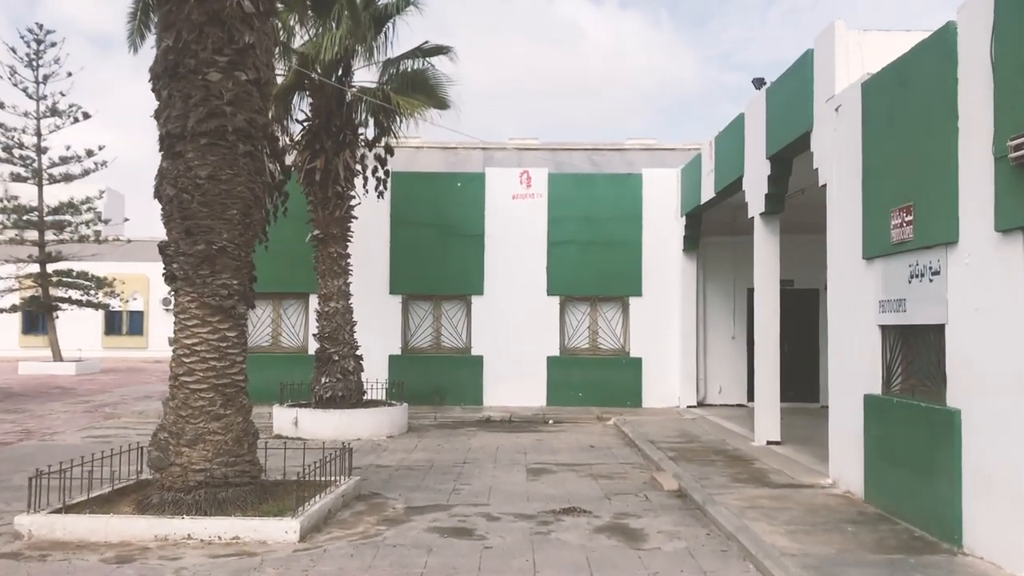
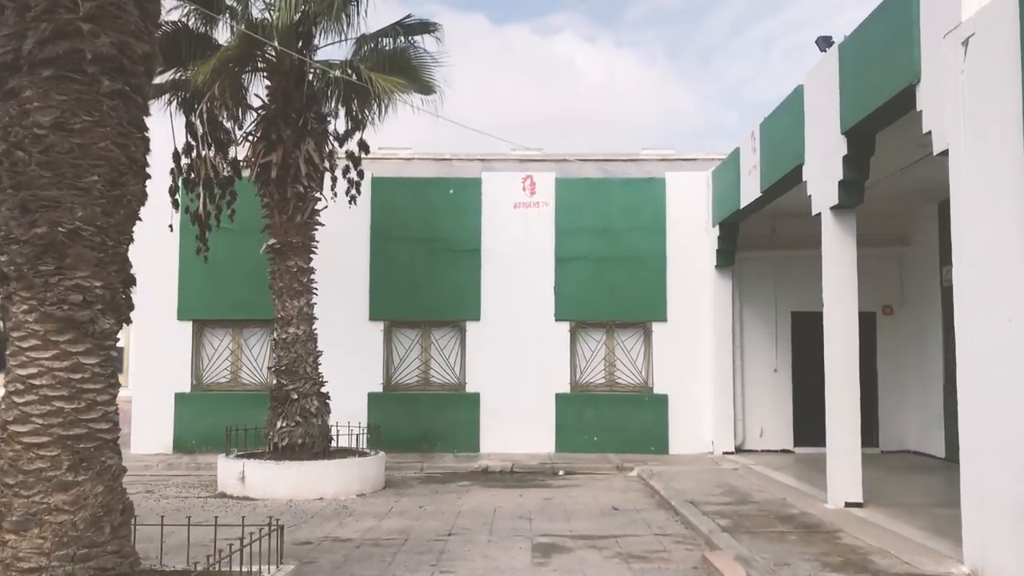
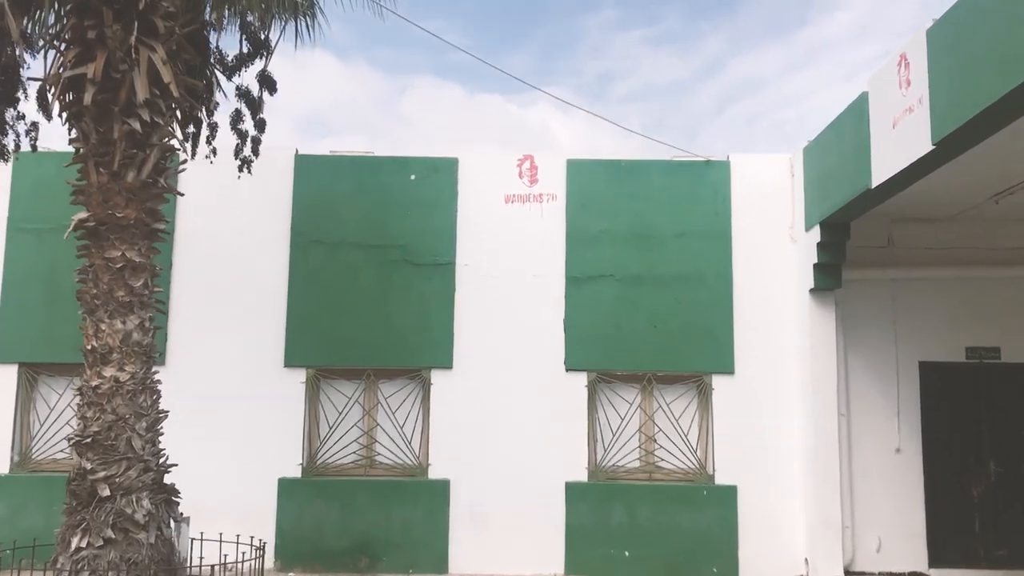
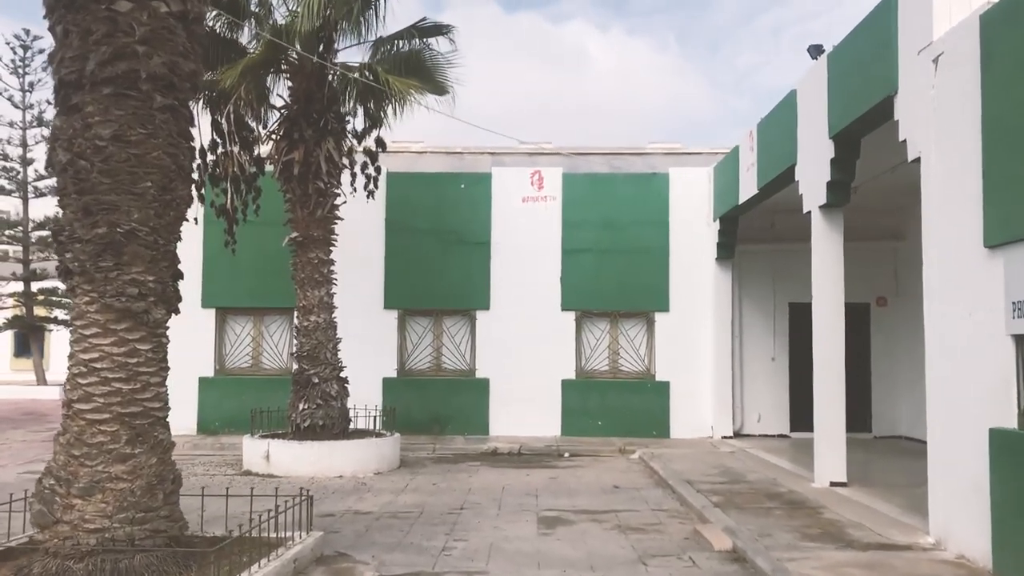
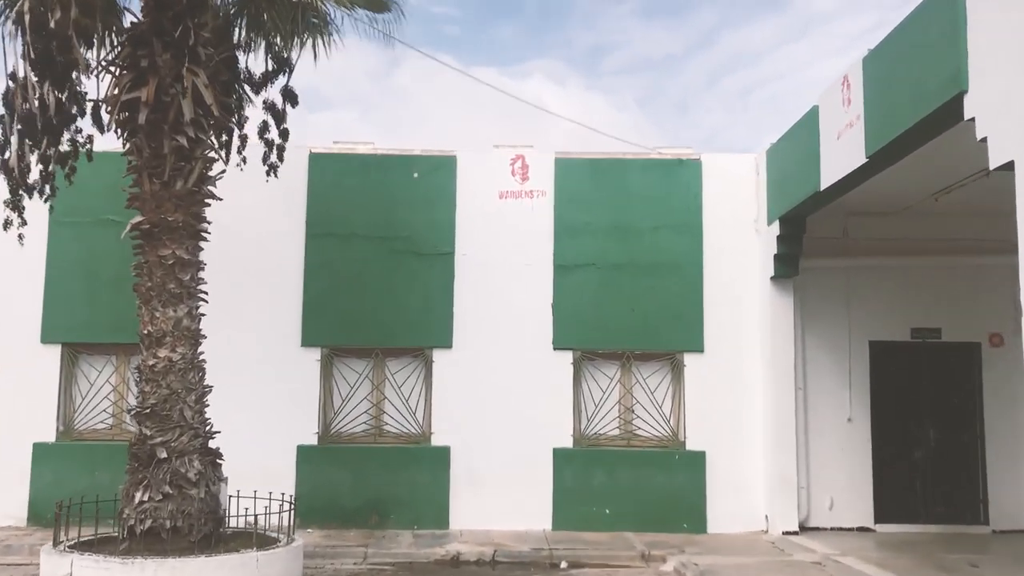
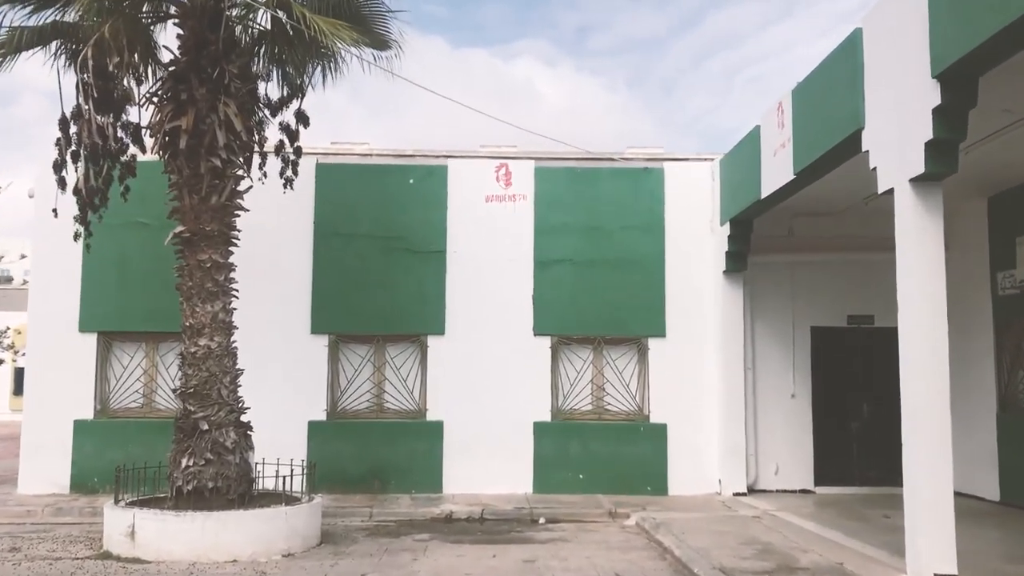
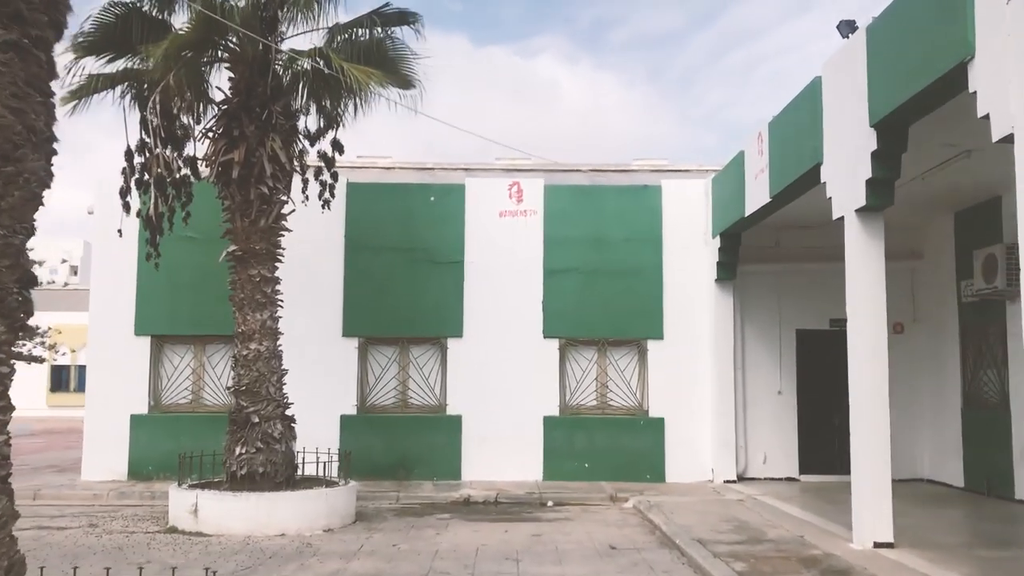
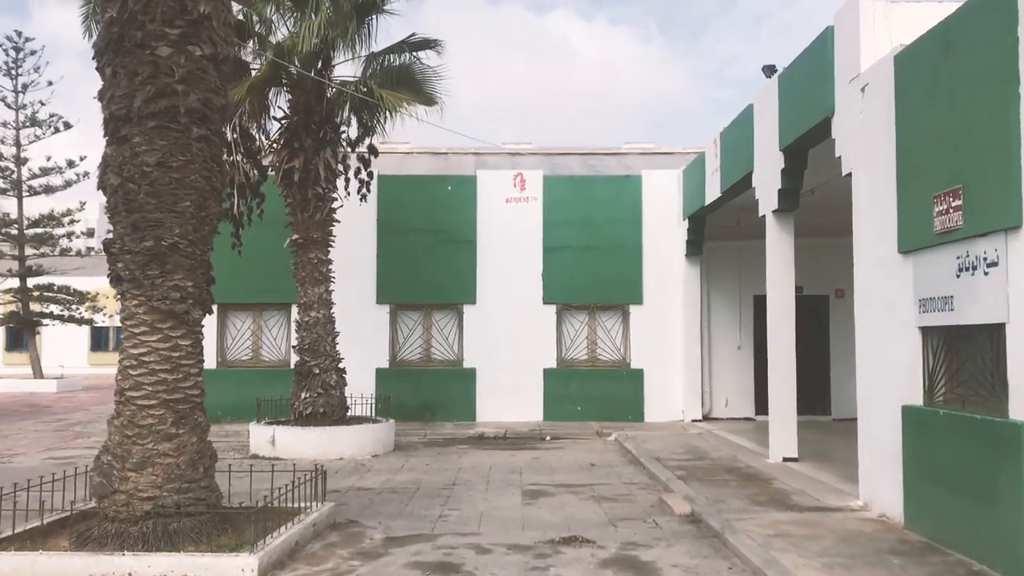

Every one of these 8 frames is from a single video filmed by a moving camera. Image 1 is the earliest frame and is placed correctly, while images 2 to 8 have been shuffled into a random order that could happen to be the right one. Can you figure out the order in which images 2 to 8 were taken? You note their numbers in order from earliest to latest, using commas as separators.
8, 4, 2, 7, 6, 5, 3
